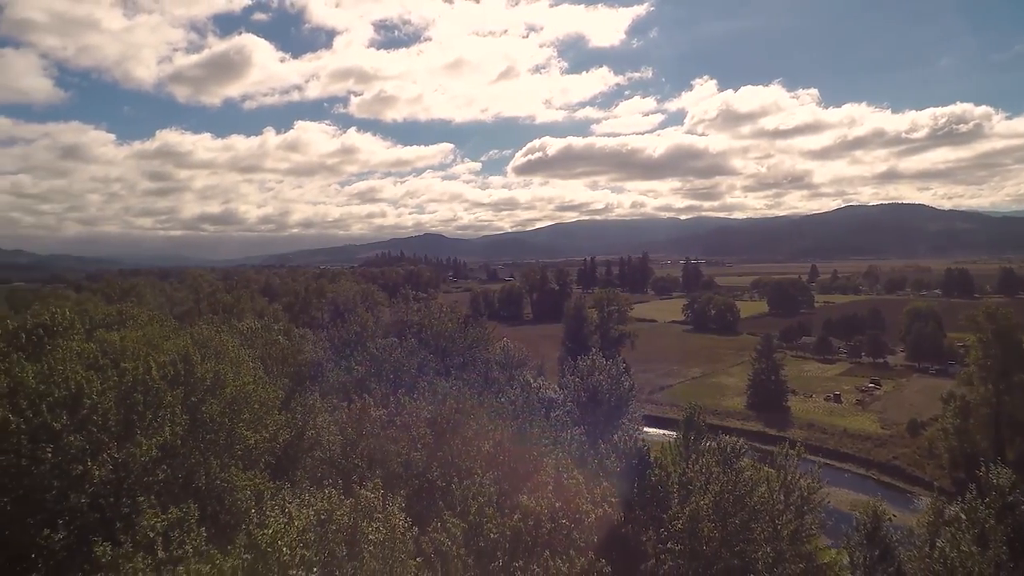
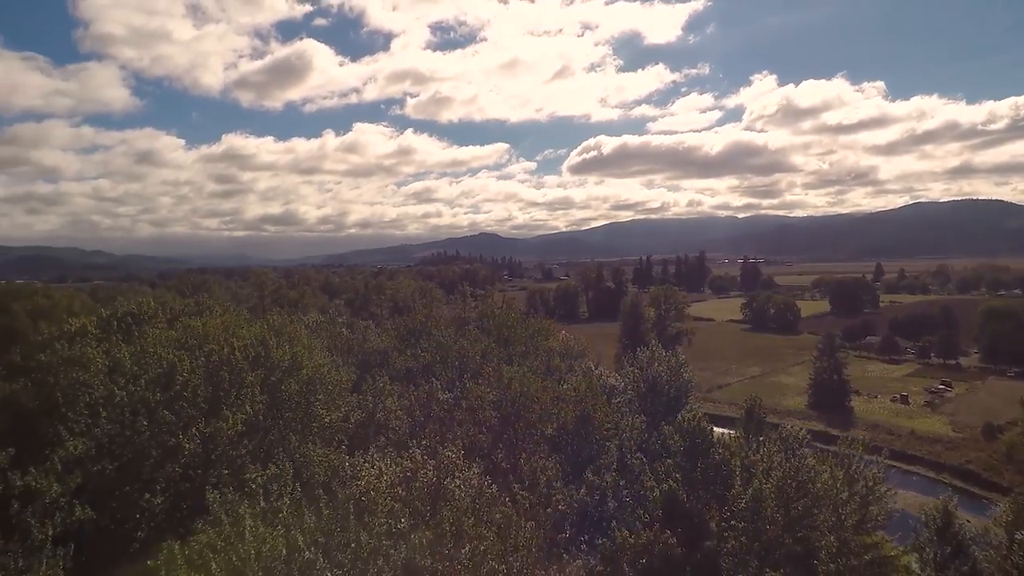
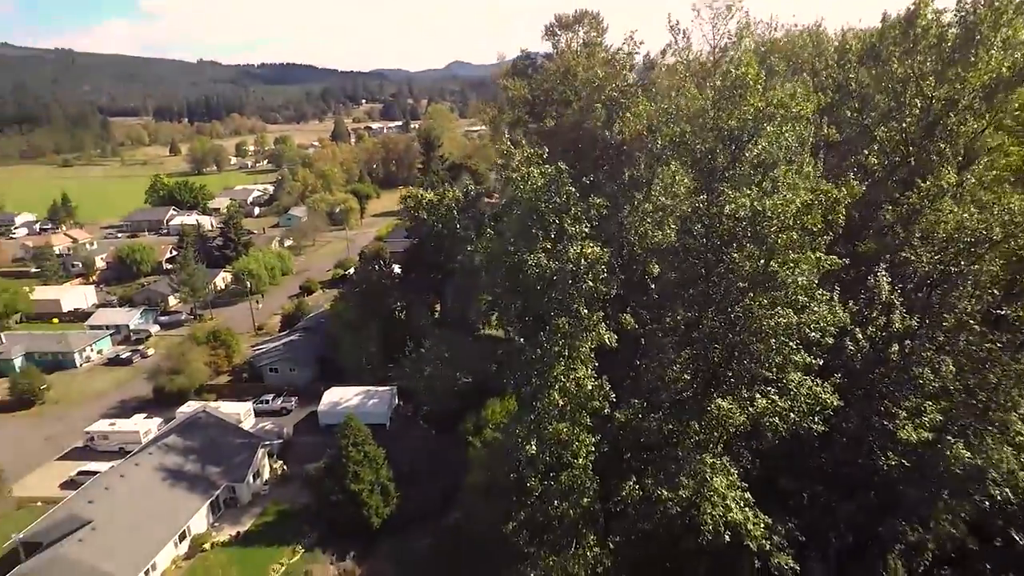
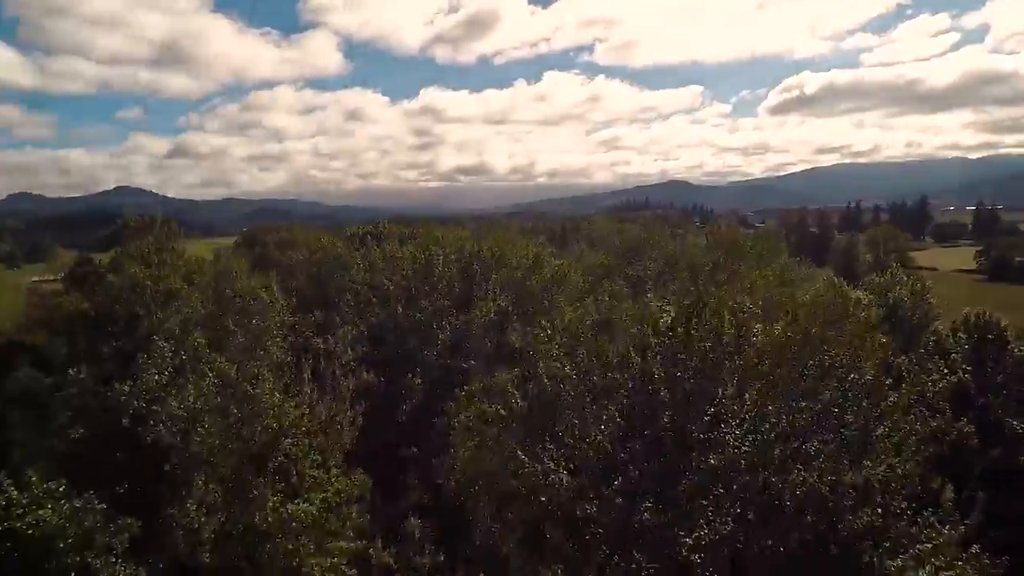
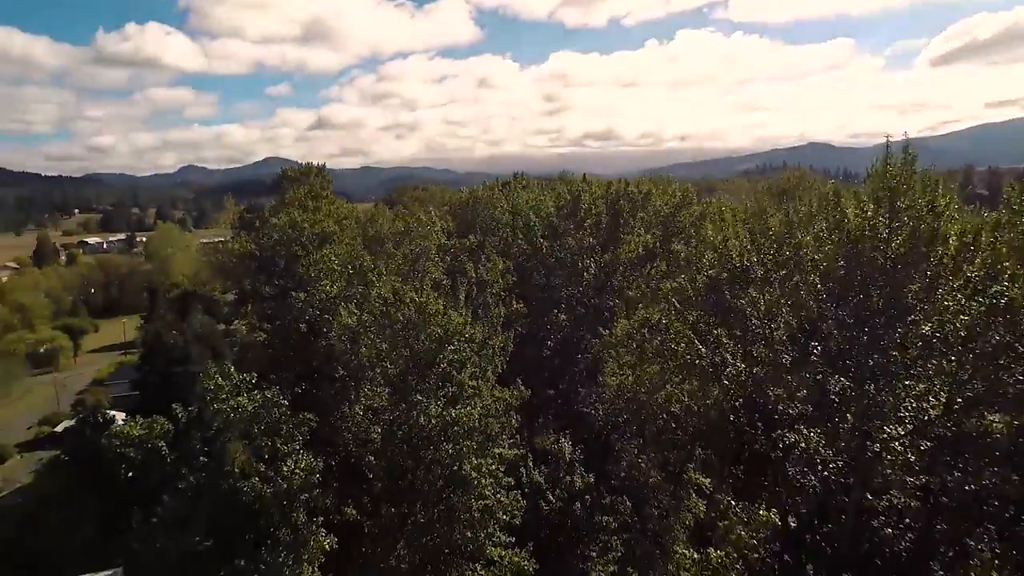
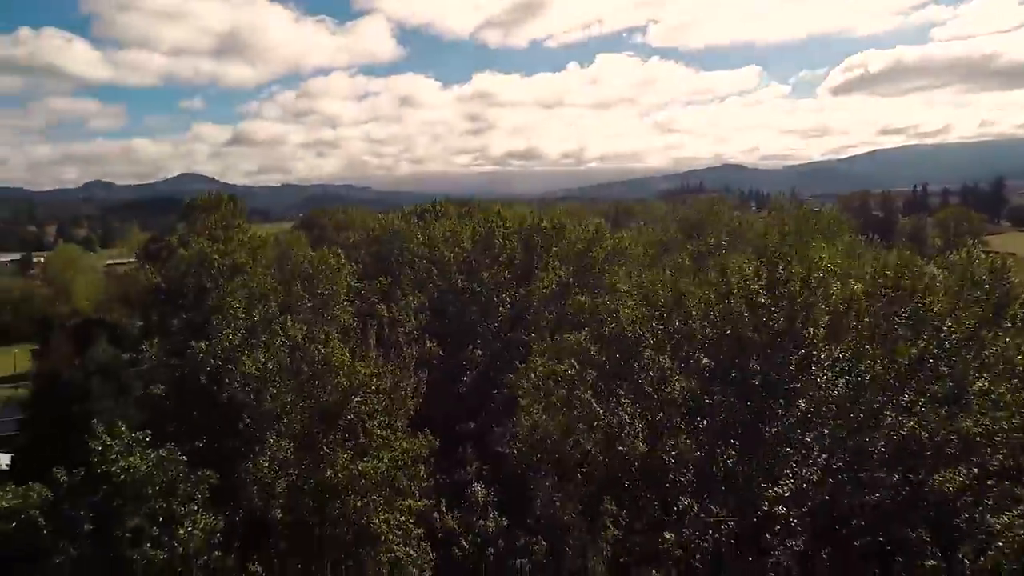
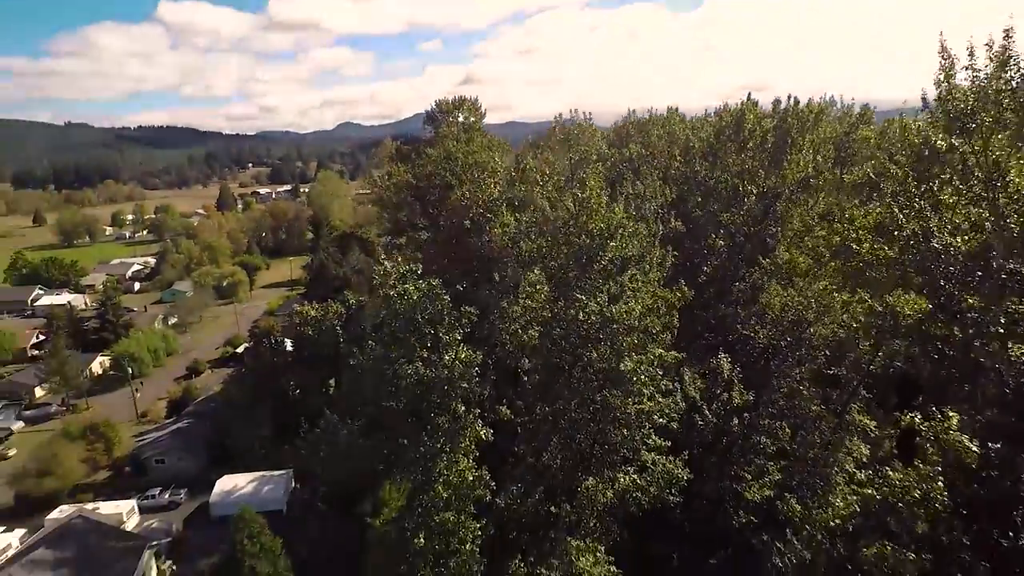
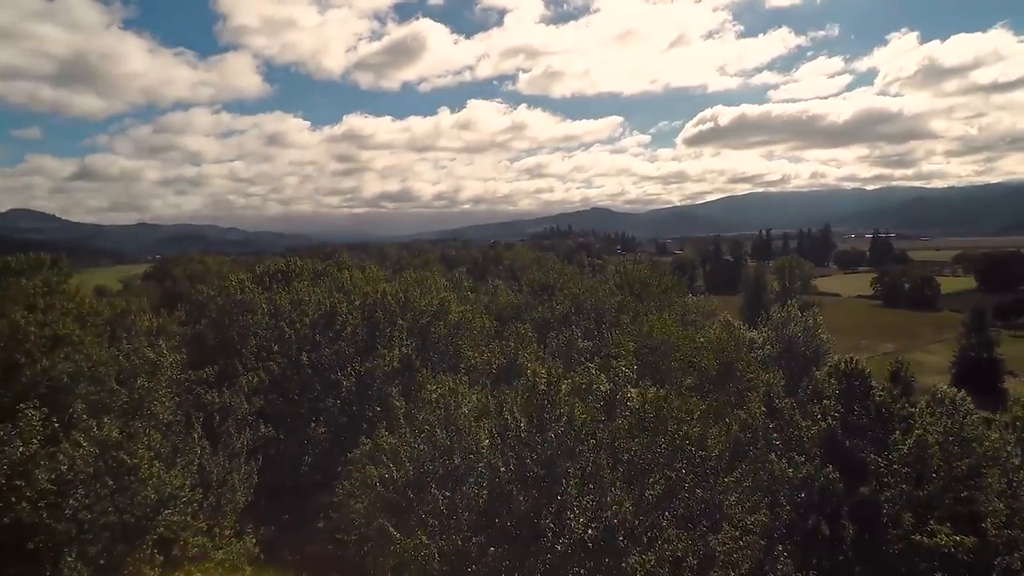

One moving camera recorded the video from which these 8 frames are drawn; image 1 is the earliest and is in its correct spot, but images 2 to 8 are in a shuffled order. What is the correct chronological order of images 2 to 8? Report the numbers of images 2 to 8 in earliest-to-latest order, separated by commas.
2, 8, 4, 6, 5, 7, 3
